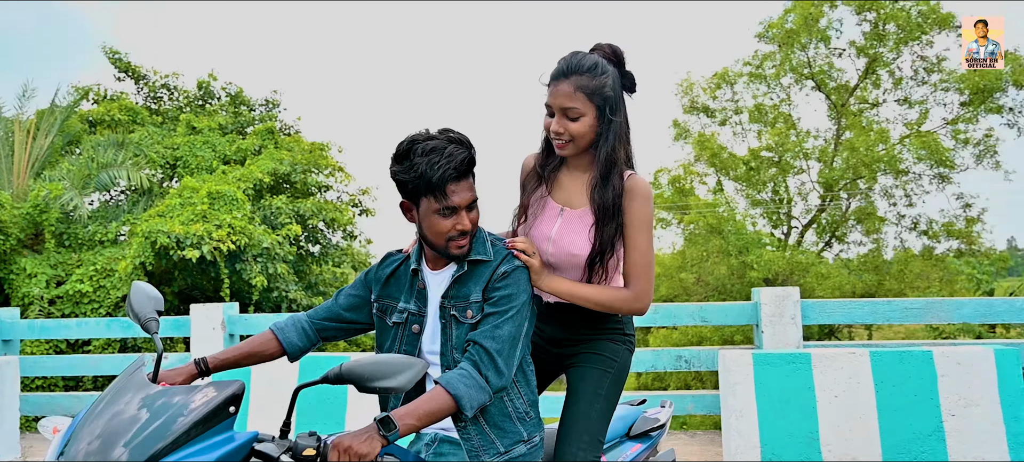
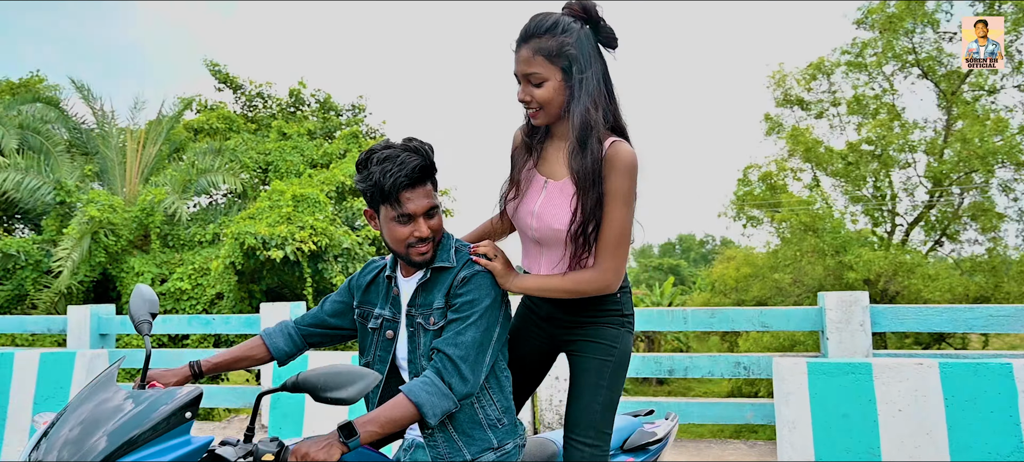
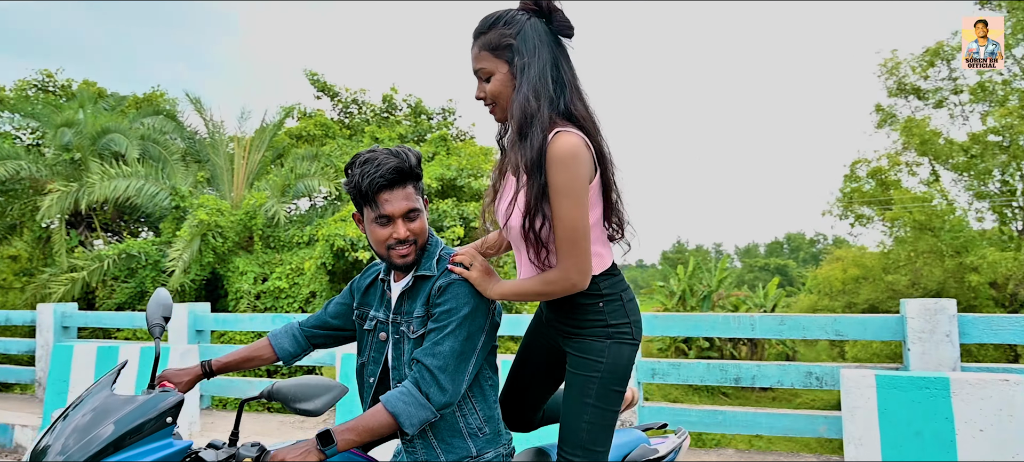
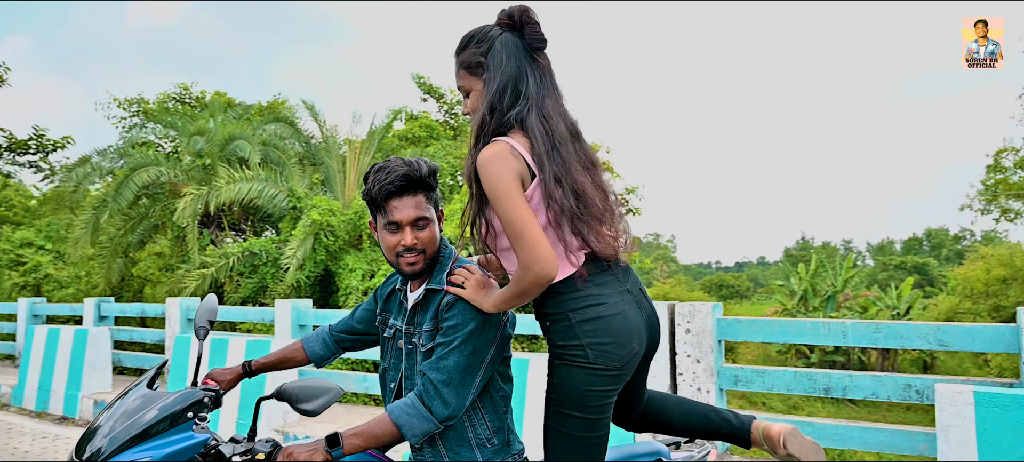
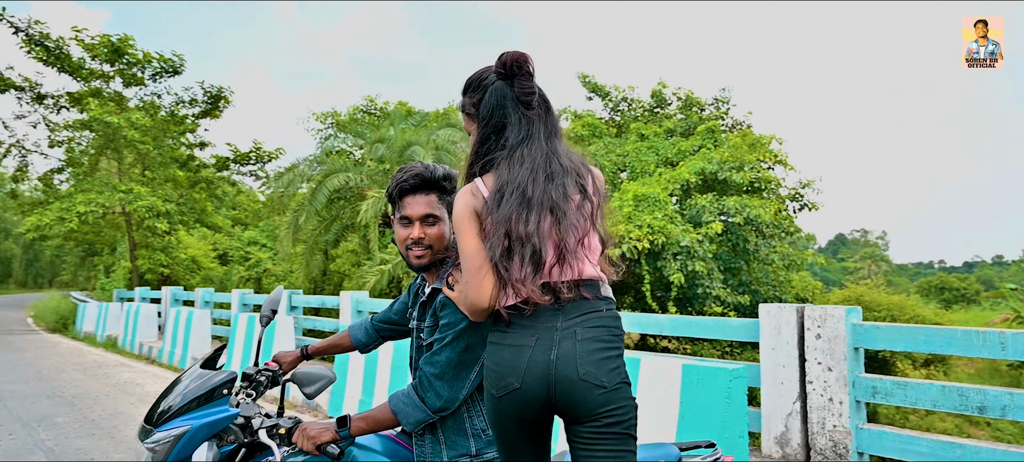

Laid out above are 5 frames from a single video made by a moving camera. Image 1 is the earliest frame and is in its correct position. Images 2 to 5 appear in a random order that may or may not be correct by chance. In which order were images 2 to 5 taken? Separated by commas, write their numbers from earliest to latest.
2, 3, 4, 5
